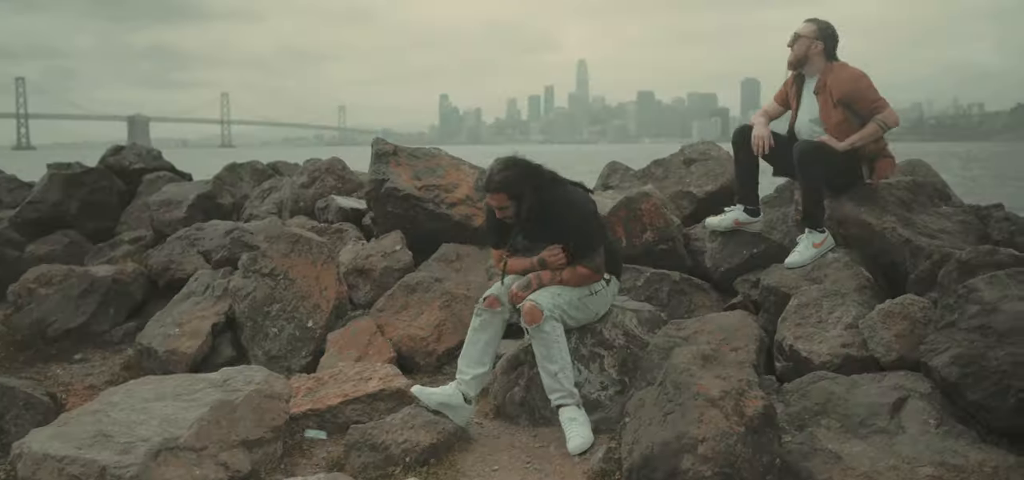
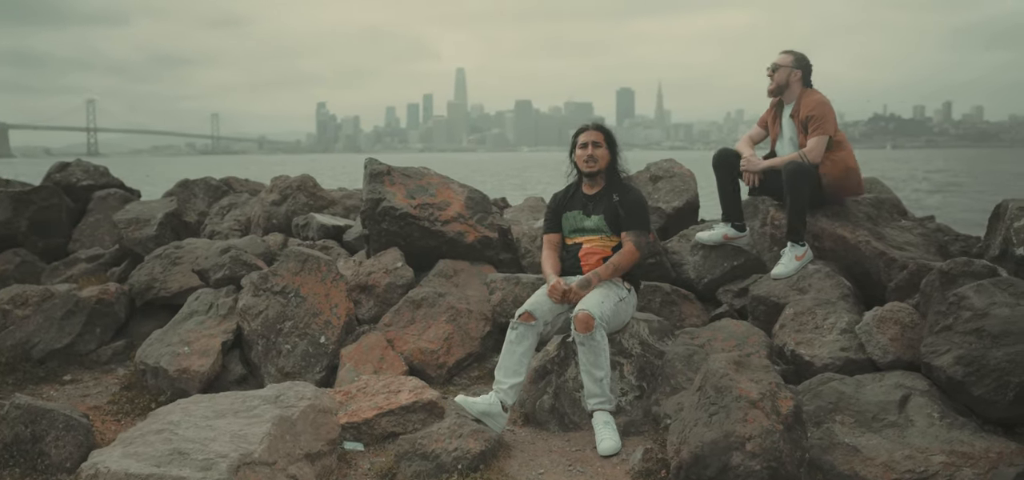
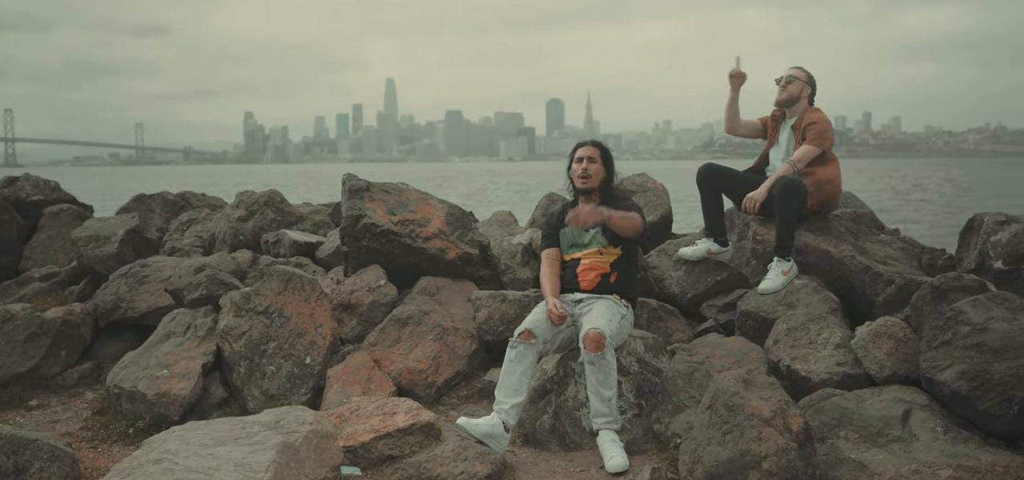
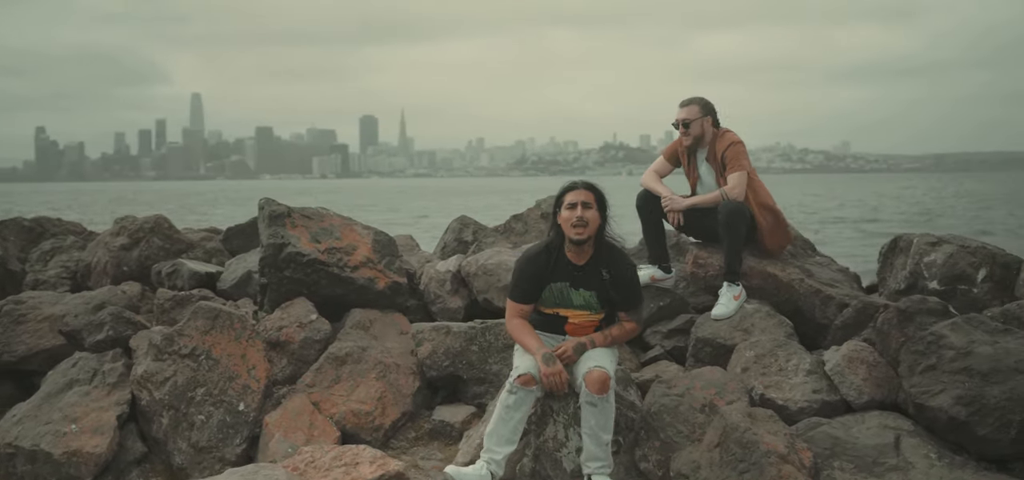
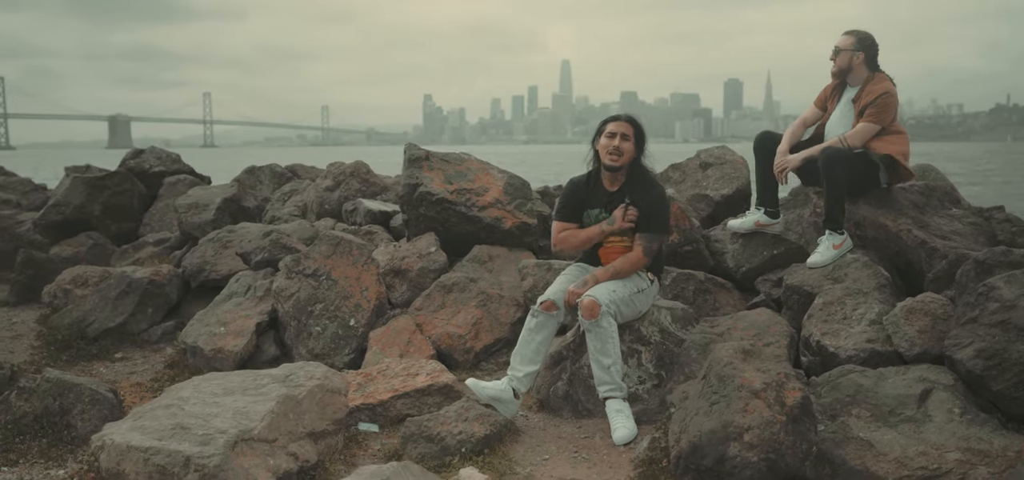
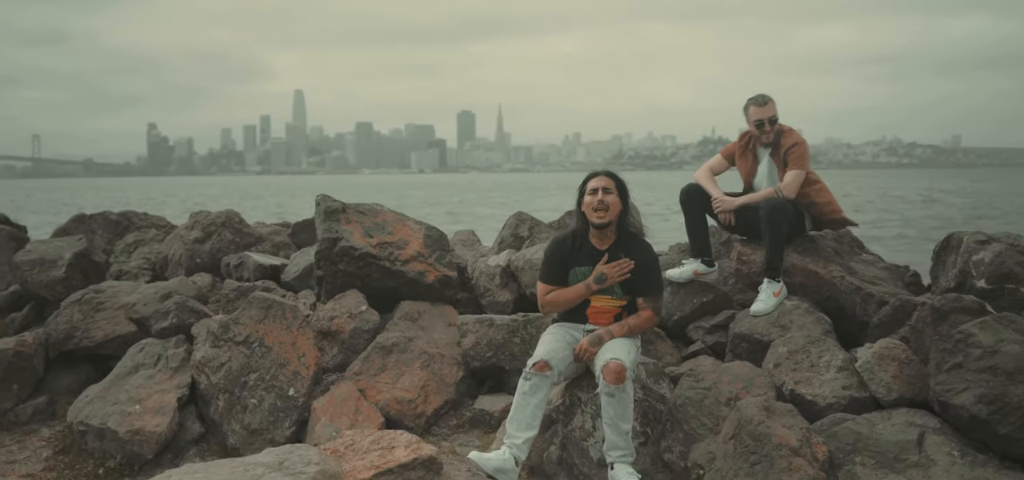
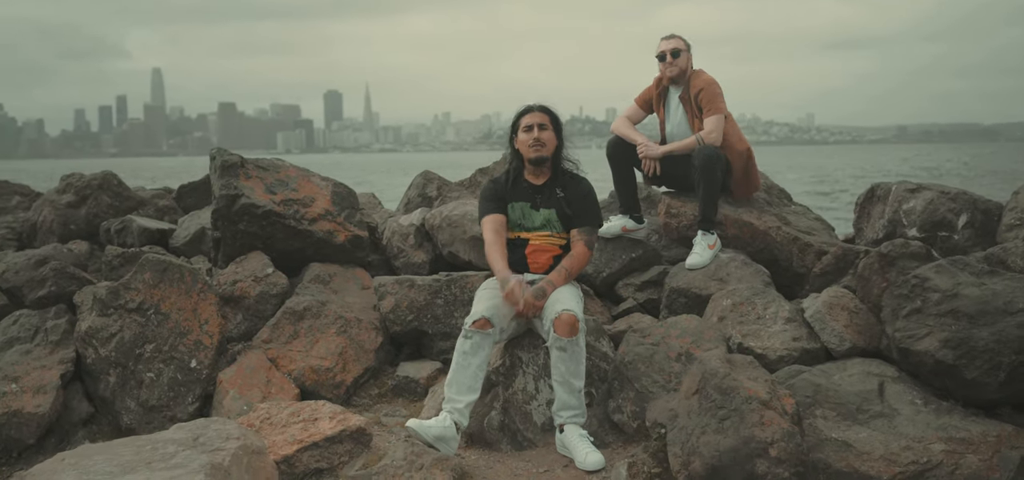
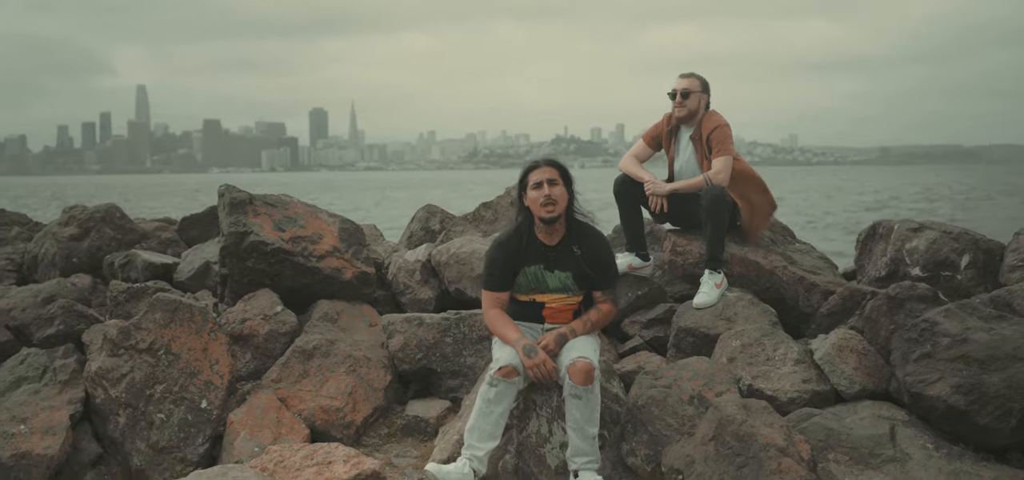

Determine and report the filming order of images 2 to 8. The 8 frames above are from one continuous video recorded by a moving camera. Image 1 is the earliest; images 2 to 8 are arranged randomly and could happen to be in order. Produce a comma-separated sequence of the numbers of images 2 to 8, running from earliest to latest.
5, 2, 3, 6, 4, 8, 7
